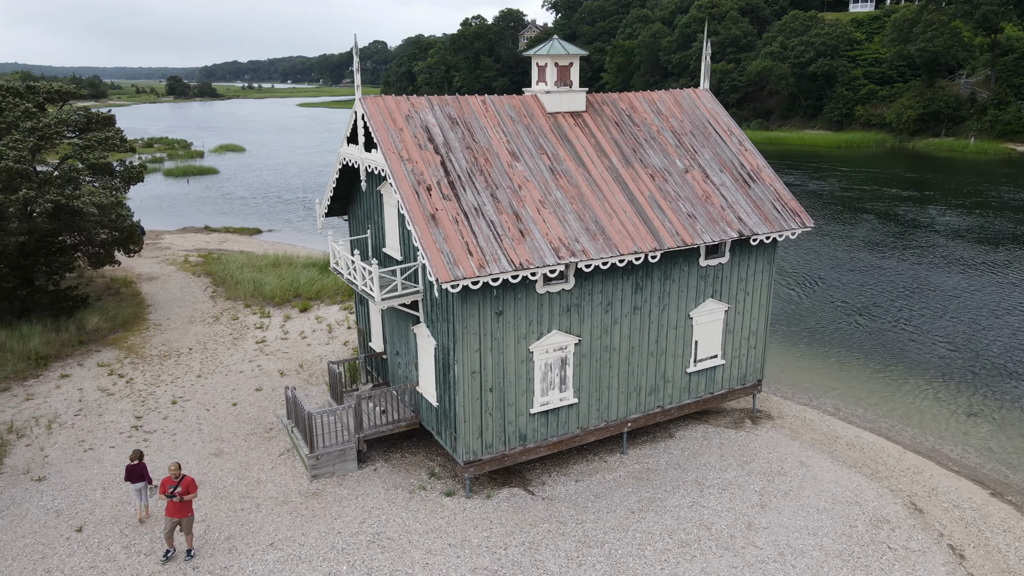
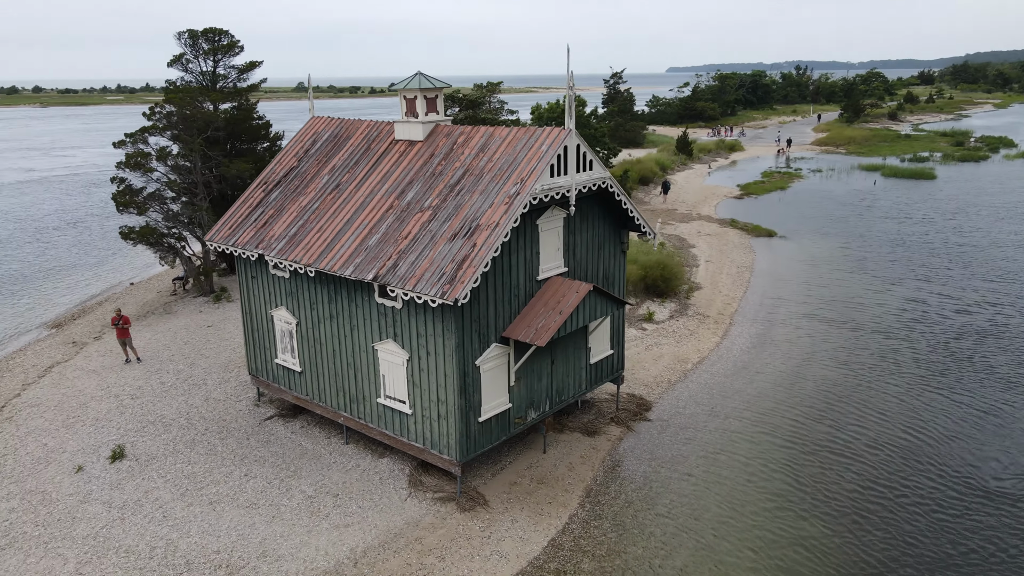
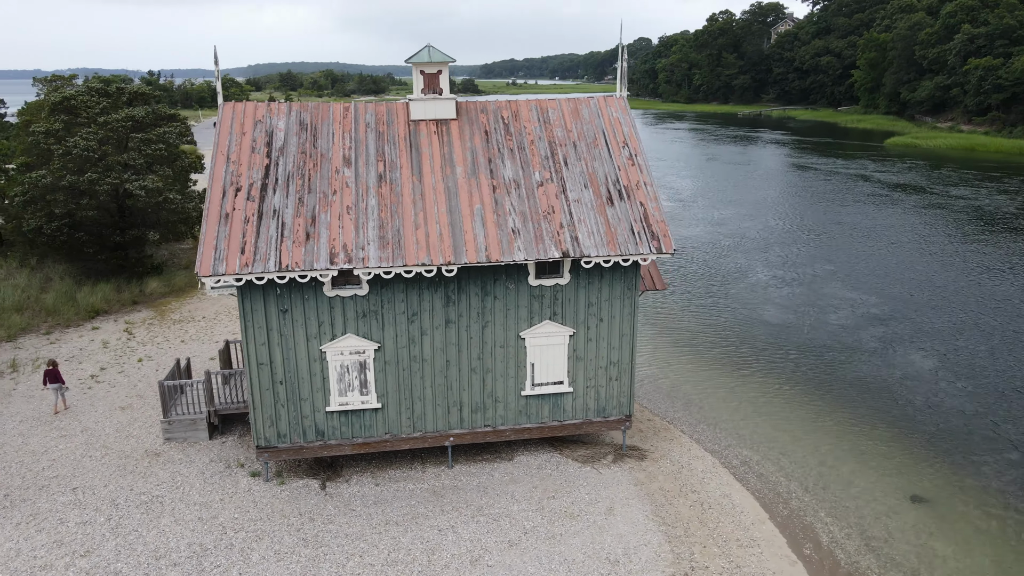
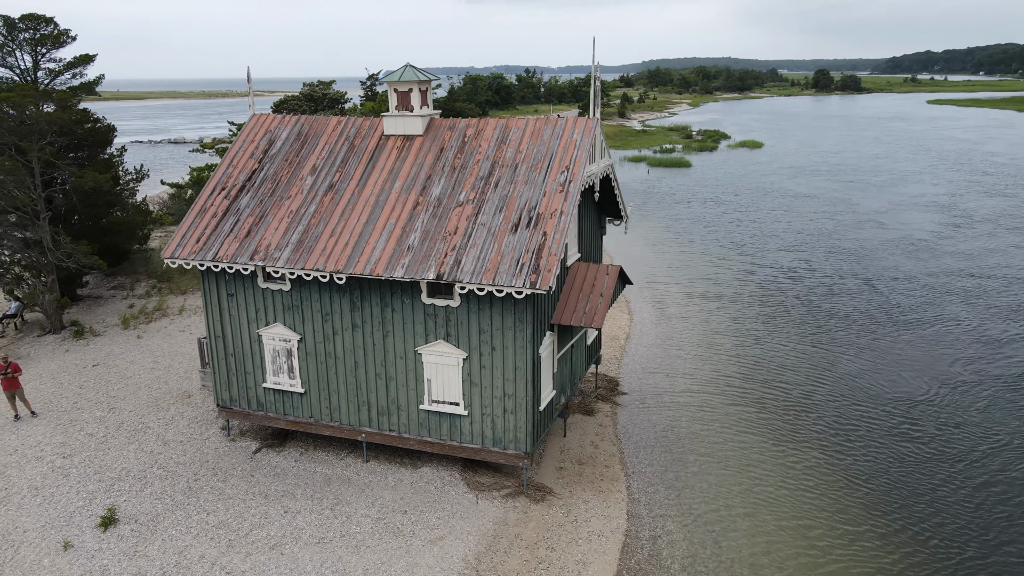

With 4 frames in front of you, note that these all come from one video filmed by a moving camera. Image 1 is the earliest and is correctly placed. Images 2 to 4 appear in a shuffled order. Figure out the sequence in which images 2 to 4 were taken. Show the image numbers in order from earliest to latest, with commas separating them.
3, 4, 2
